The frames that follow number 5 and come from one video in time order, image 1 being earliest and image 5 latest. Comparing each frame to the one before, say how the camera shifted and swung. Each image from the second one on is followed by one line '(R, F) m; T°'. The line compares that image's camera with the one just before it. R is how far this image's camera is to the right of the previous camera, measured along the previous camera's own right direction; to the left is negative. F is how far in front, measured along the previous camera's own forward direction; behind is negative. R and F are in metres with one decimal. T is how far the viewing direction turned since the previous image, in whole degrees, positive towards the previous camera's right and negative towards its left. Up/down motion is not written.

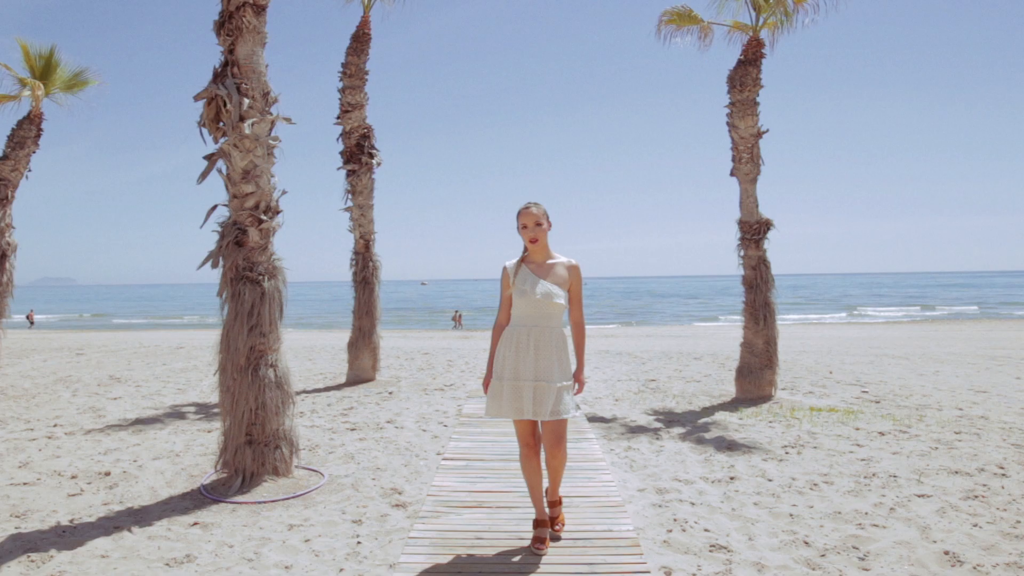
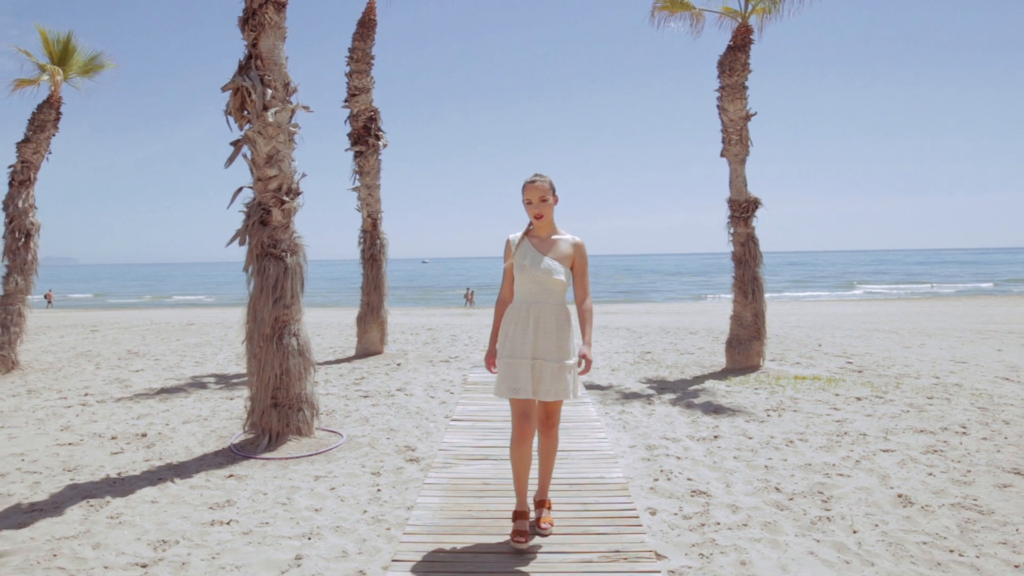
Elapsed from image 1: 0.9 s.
(0.0, -0.4) m; 0°
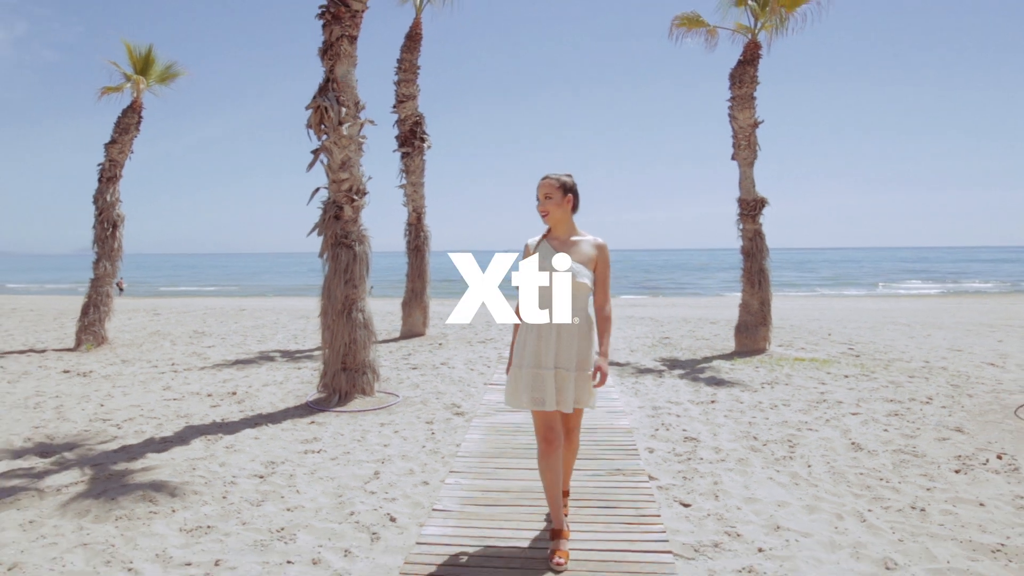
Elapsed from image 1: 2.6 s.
(0.0, -0.9) m; -3°
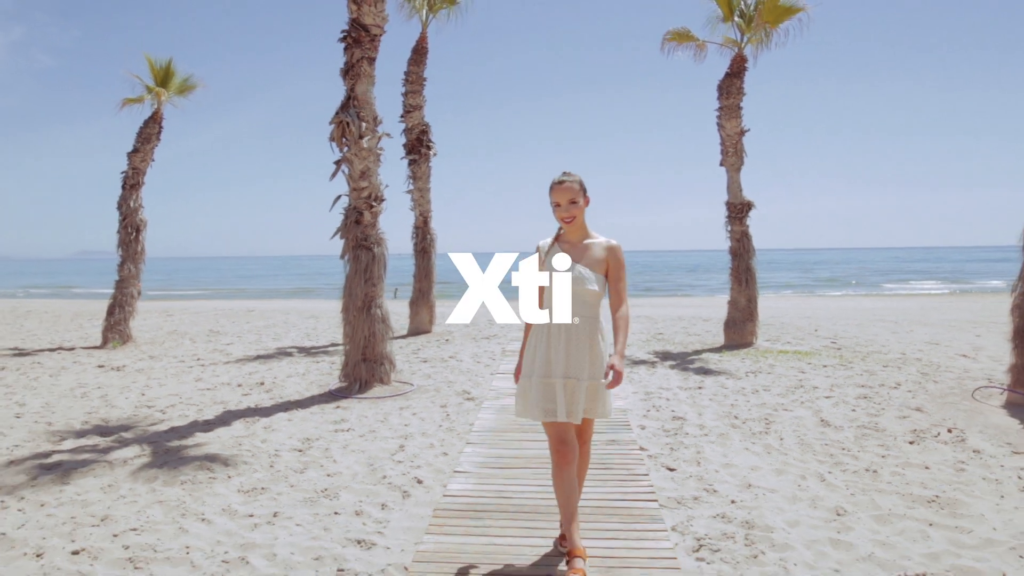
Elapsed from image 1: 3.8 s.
(-0.1, -0.6) m; 0°
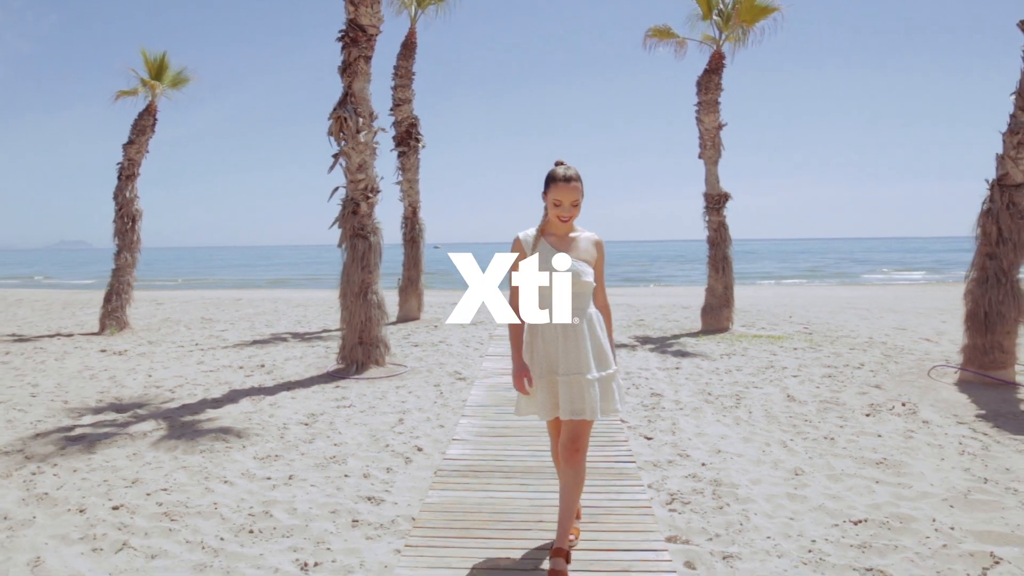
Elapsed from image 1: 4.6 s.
(0.0, -0.4) m; +1°
